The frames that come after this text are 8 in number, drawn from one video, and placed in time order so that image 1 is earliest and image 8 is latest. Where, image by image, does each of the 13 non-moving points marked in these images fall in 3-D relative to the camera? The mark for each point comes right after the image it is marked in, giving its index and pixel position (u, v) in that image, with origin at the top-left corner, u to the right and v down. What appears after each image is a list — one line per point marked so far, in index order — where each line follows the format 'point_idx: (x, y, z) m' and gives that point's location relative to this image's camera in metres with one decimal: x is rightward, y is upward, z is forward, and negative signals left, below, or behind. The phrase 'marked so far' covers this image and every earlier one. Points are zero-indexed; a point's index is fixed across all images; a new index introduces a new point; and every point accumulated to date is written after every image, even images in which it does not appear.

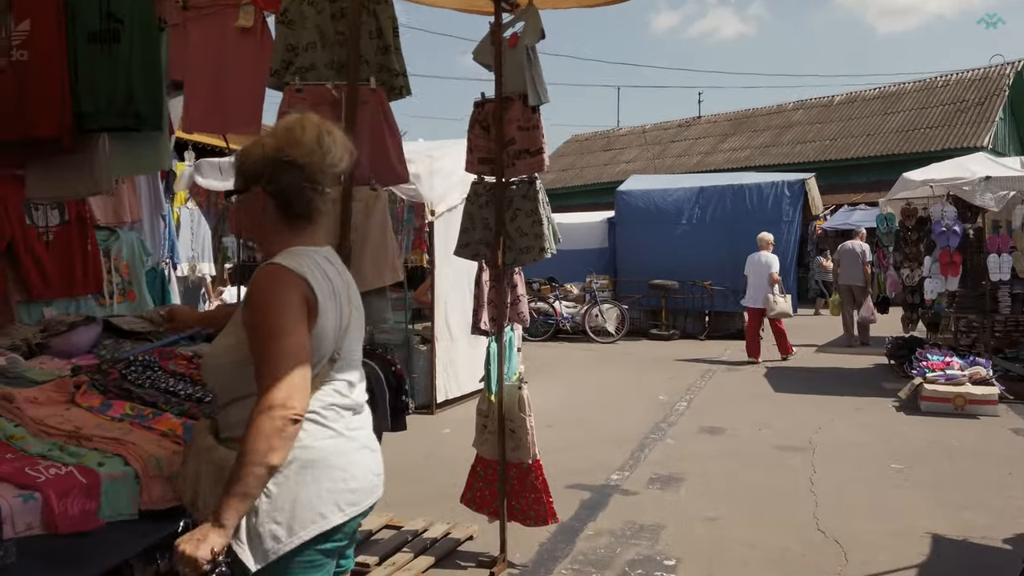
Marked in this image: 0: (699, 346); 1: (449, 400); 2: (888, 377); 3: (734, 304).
0: (+3.1, -0.9, +12.3) m
1: (-0.6, -1.1, +7.2) m
2: (+4.5, -1.1, +9.0) m
3: (+3.9, -0.3, +13.3) m
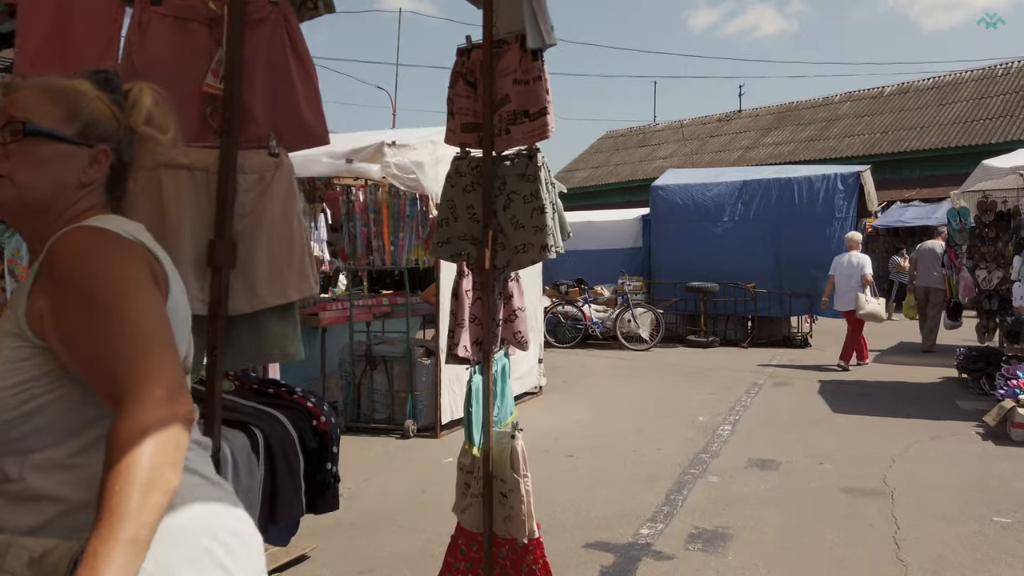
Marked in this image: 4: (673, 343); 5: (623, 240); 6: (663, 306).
0: (+3.4, -1.0, +11.3) m
1: (-0.5, -1.1, +6.3) m
2: (+4.7, -1.1, +7.9) m
3: (+4.3, -0.3, +12.2) m
4: (+2.7, -0.9, +12.7) m
5: (+2.0, +0.9, +13.8) m
6: (+2.5, -0.3, +12.6) m
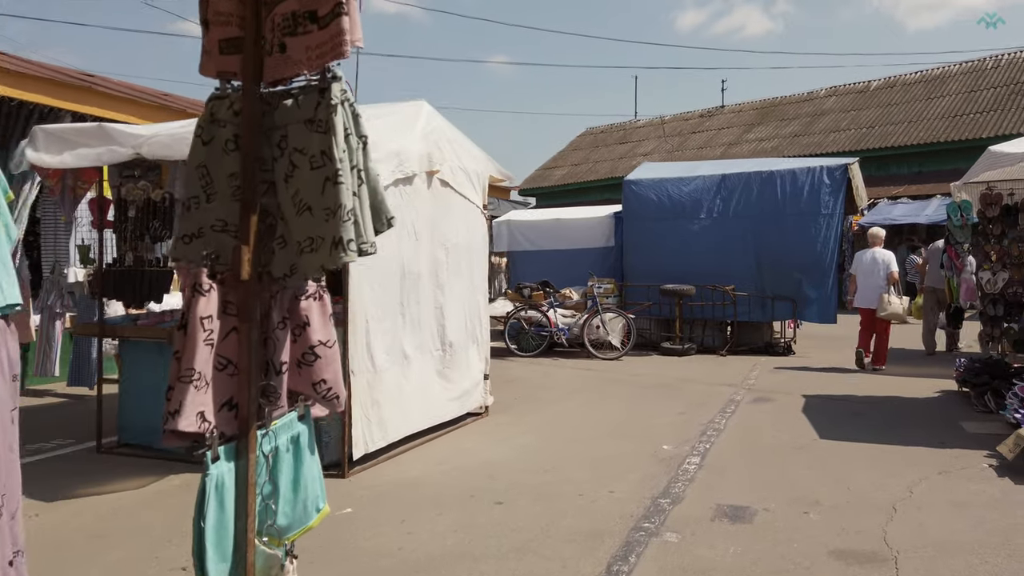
0: (+2.8, -1.0, +10.3) m
1: (-1.0, -1.2, +5.3) m
2: (+4.1, -1.1, +6.9) m
3: (+3.7, -0.4, +11.2) m
4: (+2.1, -1.0, +11.7) m
5: (+1.4, +0.8, +12.9) m
6: (+1.9, -0.3, +11.7) m
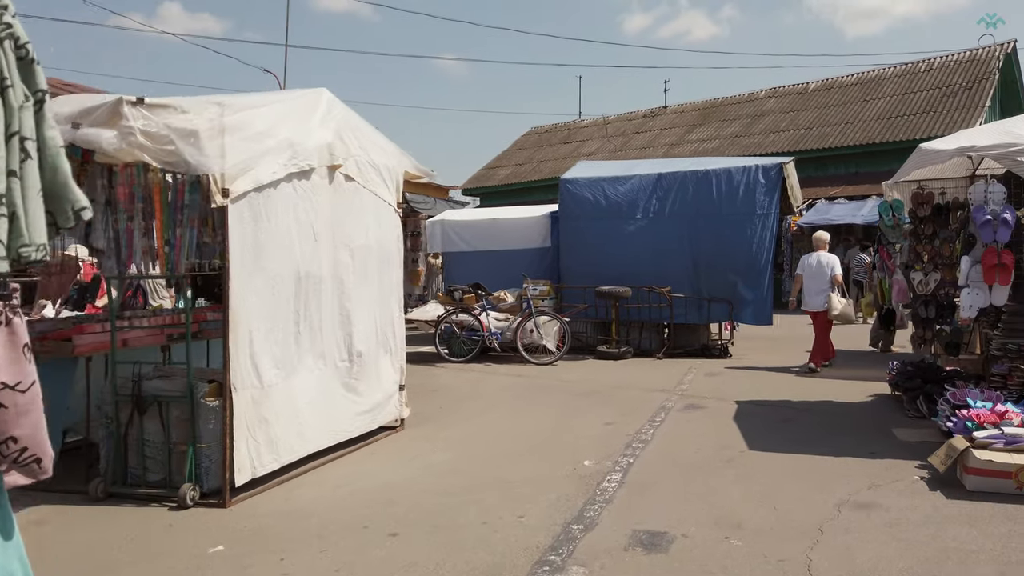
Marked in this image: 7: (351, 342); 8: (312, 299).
0: (+1.9, -1.1, +10.0) m
1: (-1.6, -1.2, +4.8) m
2: (+3.4, -1.2, +6.7) m
3: (+2.7, -0.4, +11.0) m
4: (+1.1, -1.0, +11.4) m
5: (+0.3, +0.8, +12.5) m
6: (+0.9, -0.4, +11.3) m
7: (-1.2, -0.4, +5.6) m
8: (-1.4, -0.1, +5.2) m
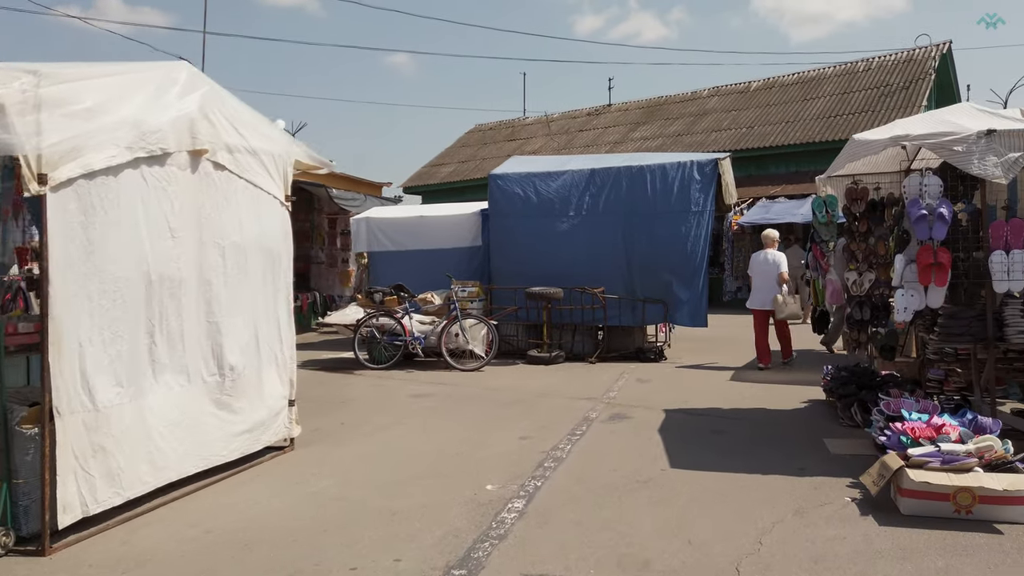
0: (+0.9, -1.1, +9.5) m
1: (-2.2, -1.2, +4.1) m
2: (+2.7, -1.2, +6.3) m
3: (+1.7, -0.4, +10.5) m
4: (0.0, -1.0, +10.8) m
5: (-0.8, +0.8, +11.9) m
6: (-0.2, -0.4, +10.7) m
7: (-1.9, -0.4, +4.9) m
8: (-2.1, -0.1, +4.5) m
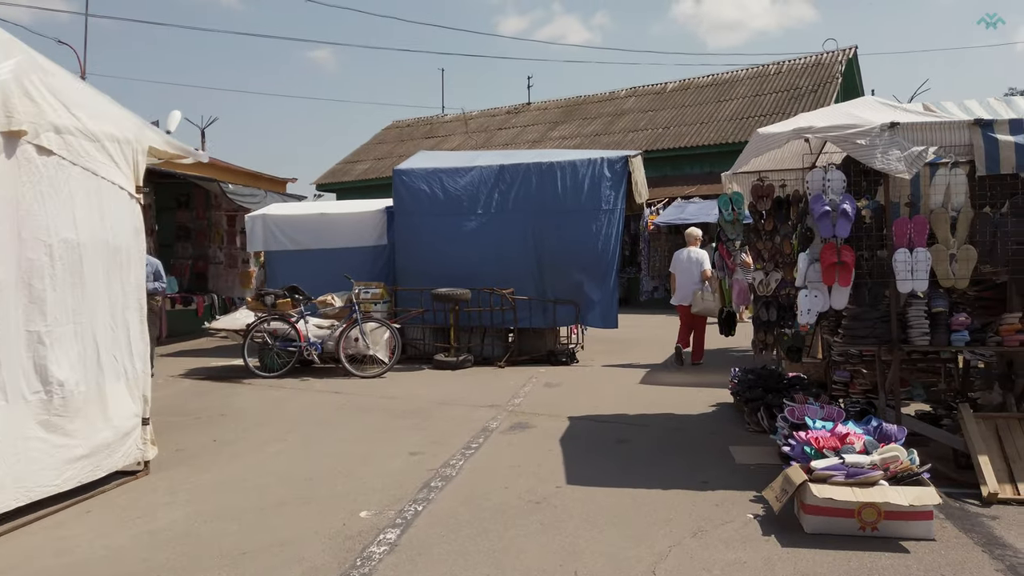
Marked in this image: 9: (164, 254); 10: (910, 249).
0: (-0.2, -1.1, +9.1) m
1: (-2.8, -1.2, +3.3) m
2: (+1.8, -1.2, +6.1) m
3: (+0.4, -0.4, +10.1) m
4: (-1.3, -1.0, +10.3) m
5: (-2.2, +0.8, +11.2) m
6: (-1.4, -0.4, +10.2) m
7: (-2.6, -0.4, +4.2) m
8: (-2.7, -0.1, +3.8) m
9: (-7.1, +0.7, +15.4) m
10: (+2.4, +0.2, +4.5) m
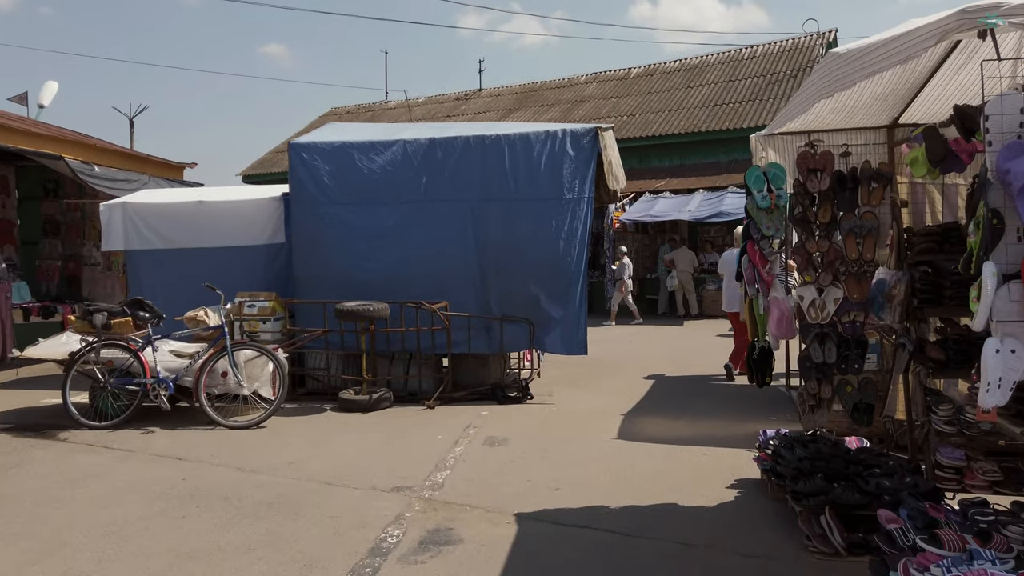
0: (-0.8, -1.2, +6.6) m
1: (-3.1, -1.4, +0.7) m
2: (+1.3, -1.3, +3.7) m
3: (-0.3, -0.5, +7.7) m
4: (-2.0, -1.2, +7.7) m
5: (-2.9, +0.6, +8.6) m
6: (-2.1, -0.5, +7.6) m
7: (-2.9, -0.6, +1.6) m
8: (-3.0, -0.3, +1.2) m
9: (-8.1, +0.6, +12.5) m
10: (+2.0, +0.1, +2.1) m
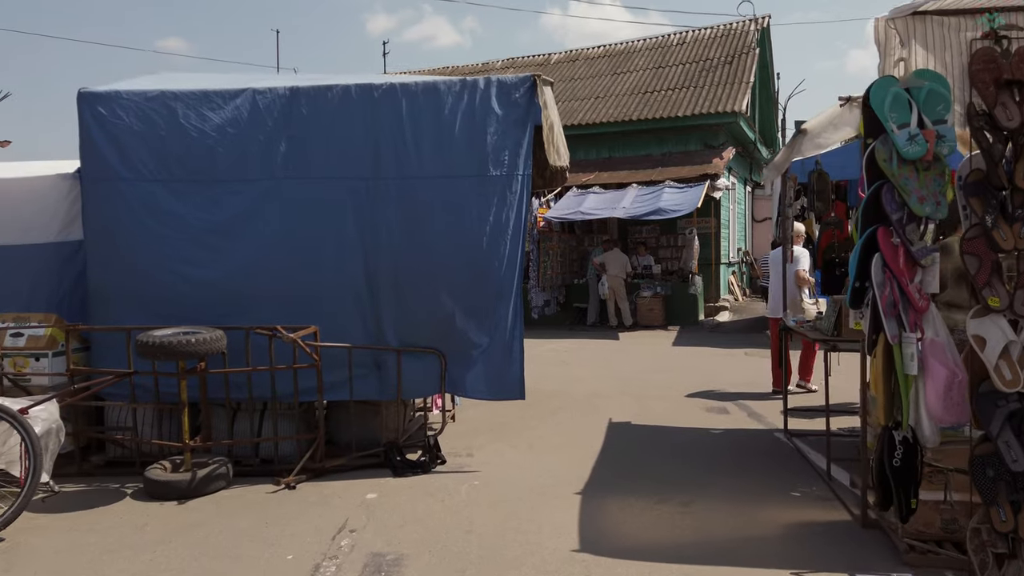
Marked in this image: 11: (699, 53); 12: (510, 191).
0: (-1.4, -1.3, +4.1) m
1: (-3.0, -1.5, -2.0) m
2: (+1.1, -1.4, +1.5) m
3: (-1.0, -0.7, +5.3) m
4: (-2.6, -1.3, +5.1) m
5: (-3.7, +0.5, +5.9) m
6: (-2.8, -0.7, +5.0) m
7: (-2.9, -0.7, -1.1) m
8: (-3.0, -0.4, -1.5) m
9: (-9.2, +0.4, +9.1) m
10: (+1.9, 0.0, 0.0) m
11: (+4.6, +5.7, +18.4) m
12: (0.0, +0.7, +5.2) m
